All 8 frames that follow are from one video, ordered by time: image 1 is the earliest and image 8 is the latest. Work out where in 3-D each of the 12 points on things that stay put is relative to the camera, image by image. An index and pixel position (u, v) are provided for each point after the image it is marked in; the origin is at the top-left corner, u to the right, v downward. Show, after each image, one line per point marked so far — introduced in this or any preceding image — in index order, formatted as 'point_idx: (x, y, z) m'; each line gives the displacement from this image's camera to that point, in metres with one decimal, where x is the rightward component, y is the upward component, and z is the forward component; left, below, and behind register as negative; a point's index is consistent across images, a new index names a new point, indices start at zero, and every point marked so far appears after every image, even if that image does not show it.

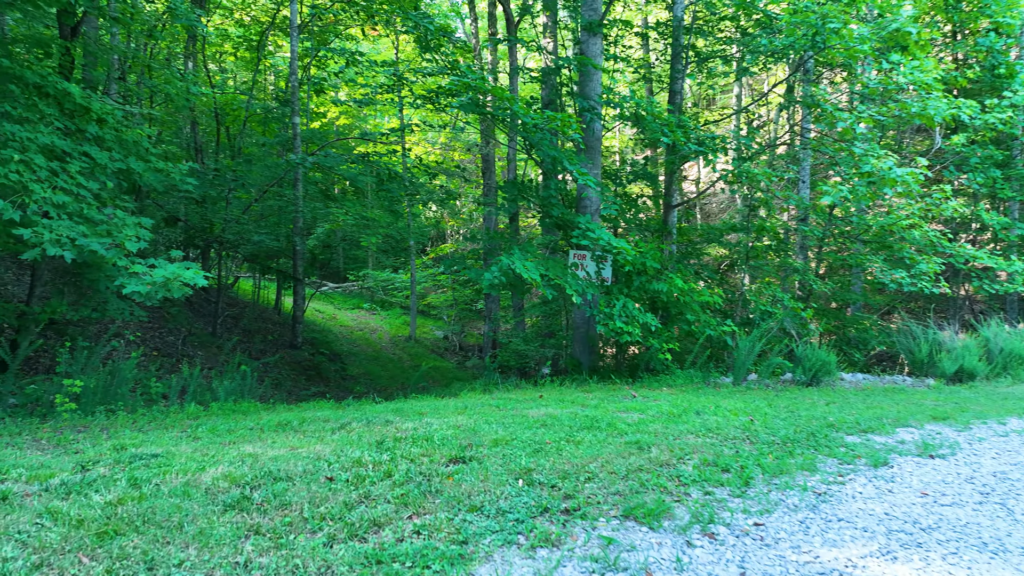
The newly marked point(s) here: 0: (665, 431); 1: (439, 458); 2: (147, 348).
0: (+0.8, -0.8, +3.9) m
1: (-0.3, -0.7, +3.1) m
2: (-4.9, -0.8, +9.5) m
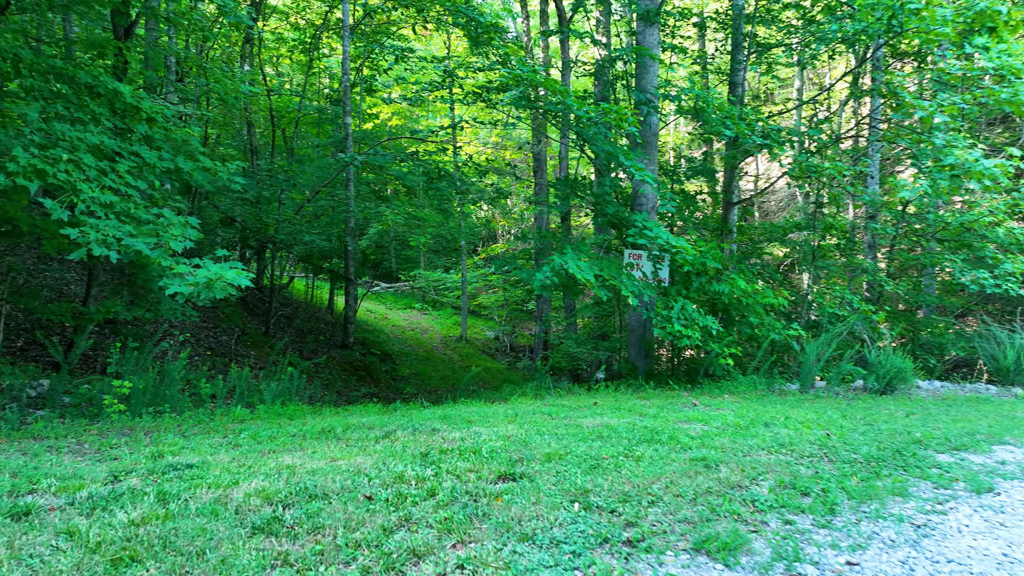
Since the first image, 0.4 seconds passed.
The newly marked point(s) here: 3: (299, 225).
0: (+1.1, -0.8, +3.6) m
1: (-0.1, -0.8, +2.8) m
2: (-4.2, -0.8, +9.6) m
3: (-3.9, +1.1, +12.8) m
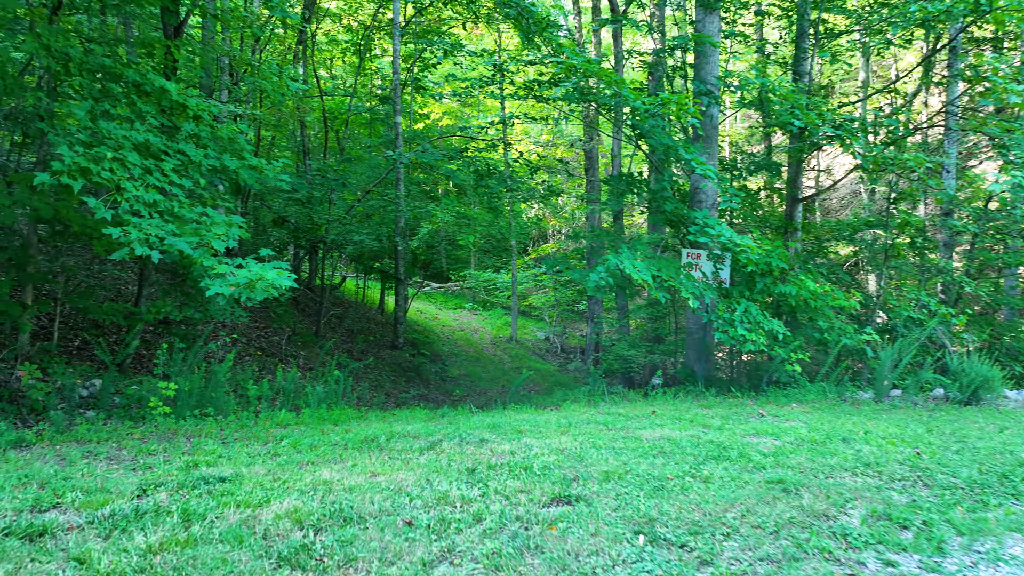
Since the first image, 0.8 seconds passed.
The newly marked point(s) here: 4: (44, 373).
0: (+1.4, -0.8, +3.2) m
1: (+0.1, -0.8, +2.6) m
2: (-3.5, -0.8, +9.6) m
3: (-3.0, +1.1, +12.8) m
4: (-3.9, -0.7, +5.8) m
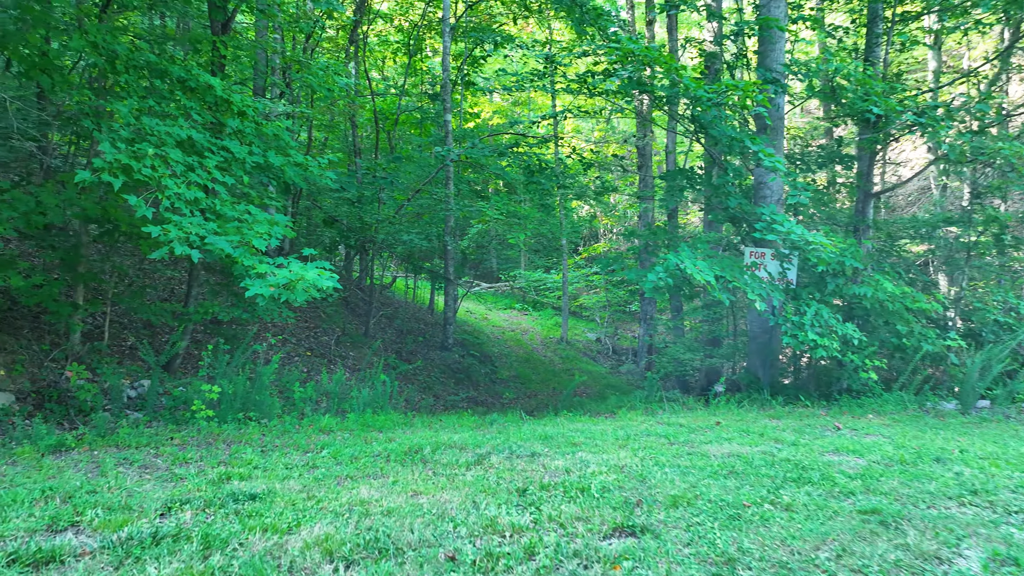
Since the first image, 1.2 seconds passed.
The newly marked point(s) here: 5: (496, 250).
0: (+1.6, -0.8, +2.8) m
1: (+0.3, -0.8, +2.3) m
2: (-2.9, -0.8, +9.6) m
3: (-2.0, +1.1, +12.7) m
4: (-3.4, -0.7, +5.8) m
5: (-0.4, +0.8, +15.7) m
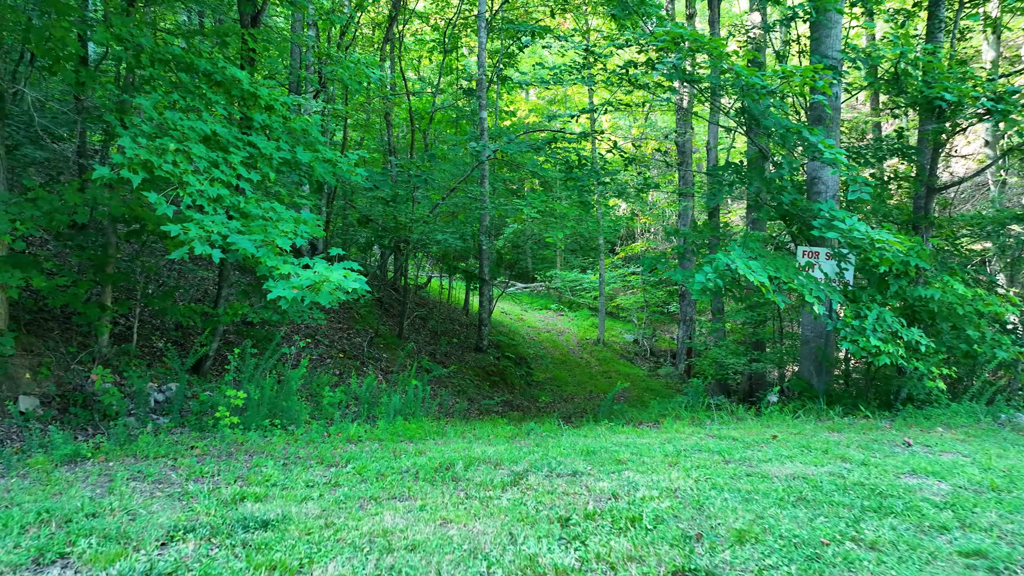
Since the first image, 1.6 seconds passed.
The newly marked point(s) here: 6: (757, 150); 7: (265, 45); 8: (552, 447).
0: (+1.7, -0.8, +2.4) m
1: (+0.4, -0.8, +2.0) m
2: (-2.4, -0.8, +9.4) m
3: (-1.4, +1.1, +12.5) m
4: (-3.2, -0.7, +5.7) m
5: (+0.4, +0.8, +15.4) m
6: (+2.8, +1.6, +8.0) m
7: (-2.1, +2.1, +6.1) m
8: (+0.2, -0.9, +4.1) m
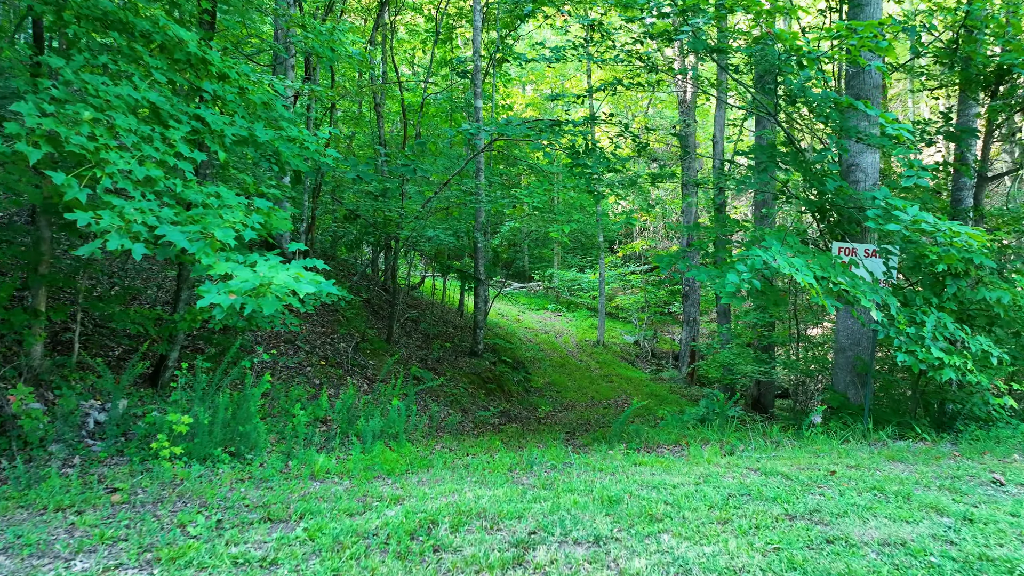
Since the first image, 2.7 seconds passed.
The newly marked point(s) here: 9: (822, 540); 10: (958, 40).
0: (+1.7, -0.8, +1.7) m
1: (+0.4, -0.8, +1.2) m
2: (-2.4, -0.9, +8.6) m
3: (-1.4, +1.1, +11.7) m
4: (-3.2, -0.7, +4.9) m
5: (+0.4, +0.8, +14.6) m
6: (+2.7, +1.6, +7.2) m
7: (-2.2, +2.1, +5.3) m
8: (+0.2, -0.9, +3.3) m
9: (+1.1, -0.9, +2.4) m
10: (+3.7, +2.1, +6.0) m
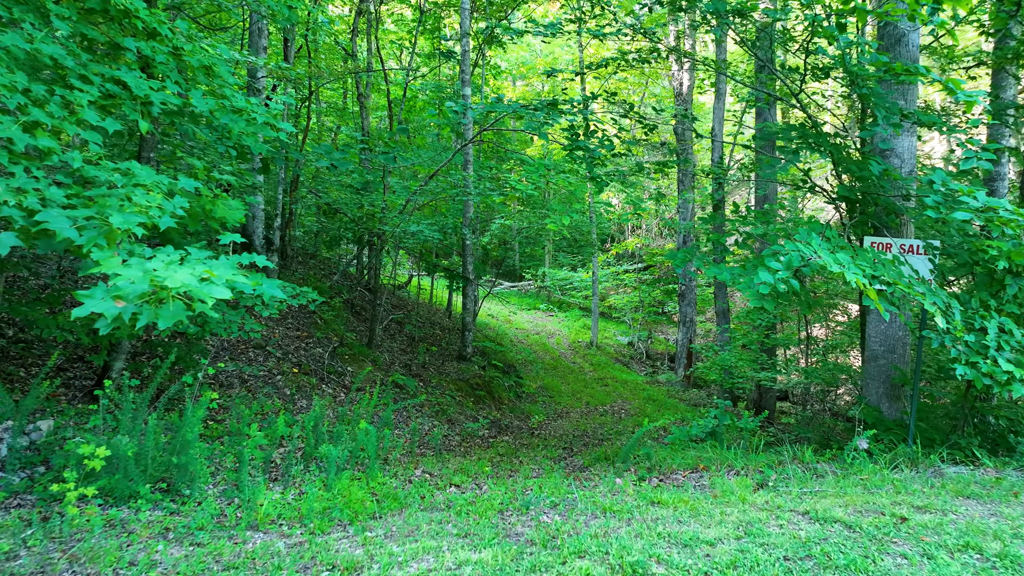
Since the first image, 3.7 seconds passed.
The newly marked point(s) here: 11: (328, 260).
0: (+1.7, -0.9, +0.9) m
1: (+0.4, -0.8, +0.4) m
2: (-2.5, -0.9, +7.8) m
3: (-1.6, +1.1, +10.9) m
4: (-3.2, -0.7, +4.1) m
5: (+0.2, +0.8, +13.9) m
6: (+2.7, +1.6, +6.5) m
7: (-2.2, +2.1, +4.6) m
8: (+0.2, -0.9, +2.5) m
9: (+1.0, -0.9, +1.7) m
10: (+3.7, +2.1, +5.3) m
11: (-3.5, +0.5, +13.7) m
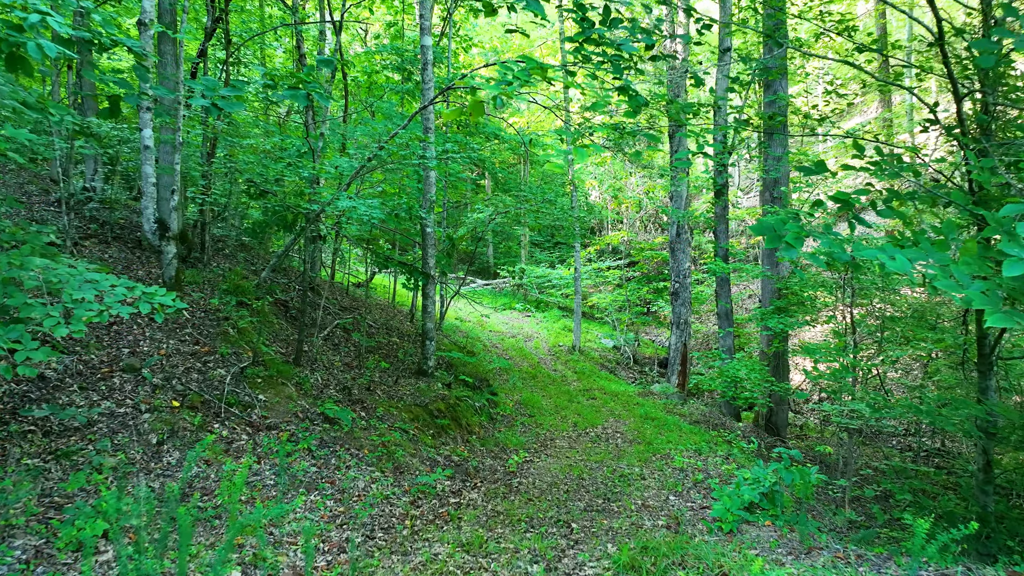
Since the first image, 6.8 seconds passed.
0: (+1.7, -0.9, -1.2) m
1: (+0.4, -0.8, -1.8) m
2: (-2.7, -0.8, +5.5) m
3: (-2.0, +1.1, +8.6) m
4: (-3.3, -0.7, +1.8) m
5: (-0.3, +0.9, +11.6) m
6: (+2.5, +1.6, +4.3) m
7: (-2.3, +2.1, +2.3) m
8: (+0.2, -0.9, +0.3) m
9: (+1.0, -0.9, -0.5) m
10: (+3.5, +2.1, +3.2) m
11: (-4.0, +0.6, +11.3) m
